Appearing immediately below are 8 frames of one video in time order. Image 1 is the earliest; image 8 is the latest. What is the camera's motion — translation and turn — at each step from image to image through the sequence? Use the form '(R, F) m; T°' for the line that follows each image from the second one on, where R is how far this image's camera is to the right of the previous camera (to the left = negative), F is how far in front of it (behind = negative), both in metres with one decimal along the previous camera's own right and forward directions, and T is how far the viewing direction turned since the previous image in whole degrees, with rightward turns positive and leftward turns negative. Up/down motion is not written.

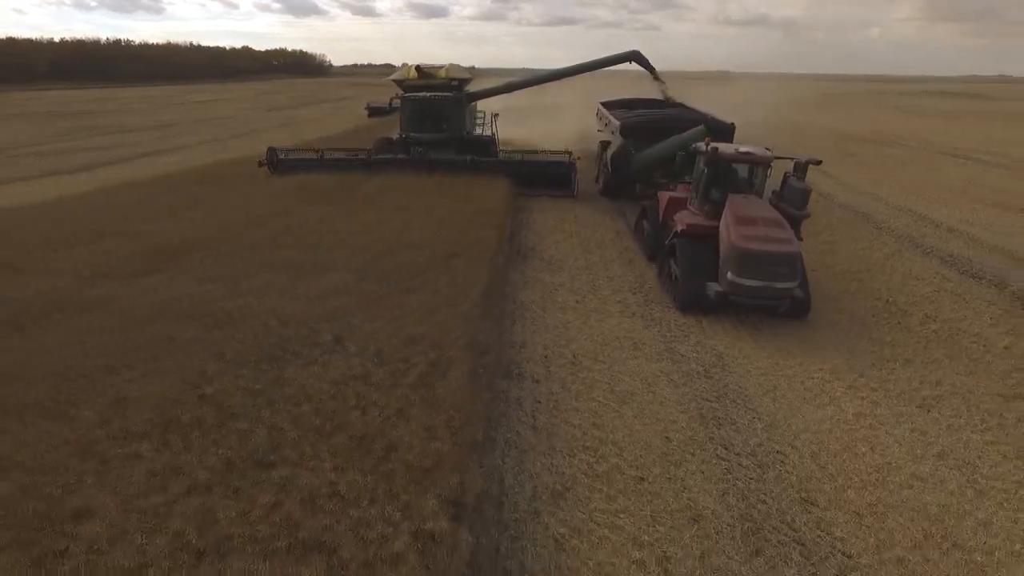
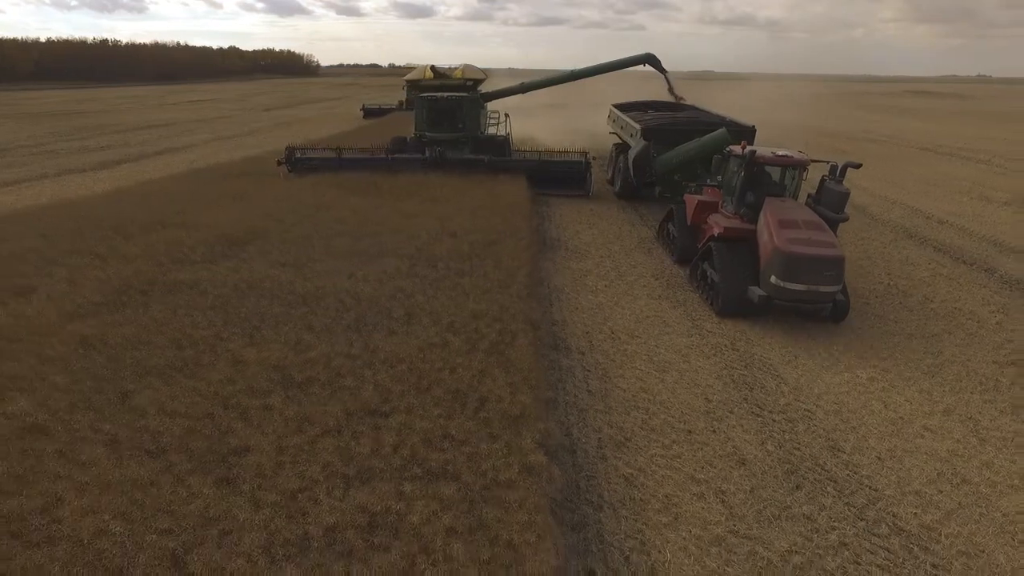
(-0.8, -0.8) m; +1°
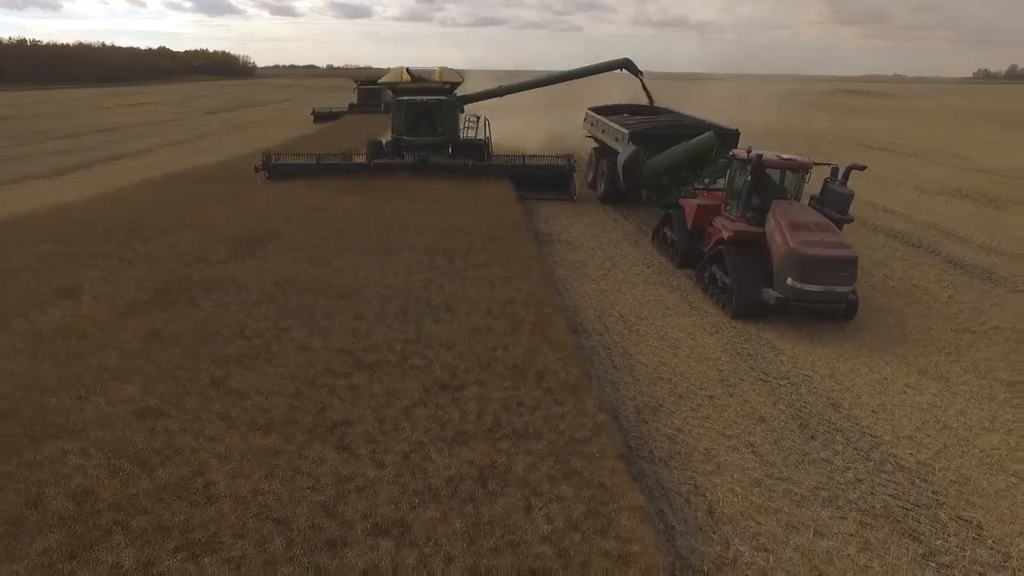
(-1.1, -0.6) m; +5°
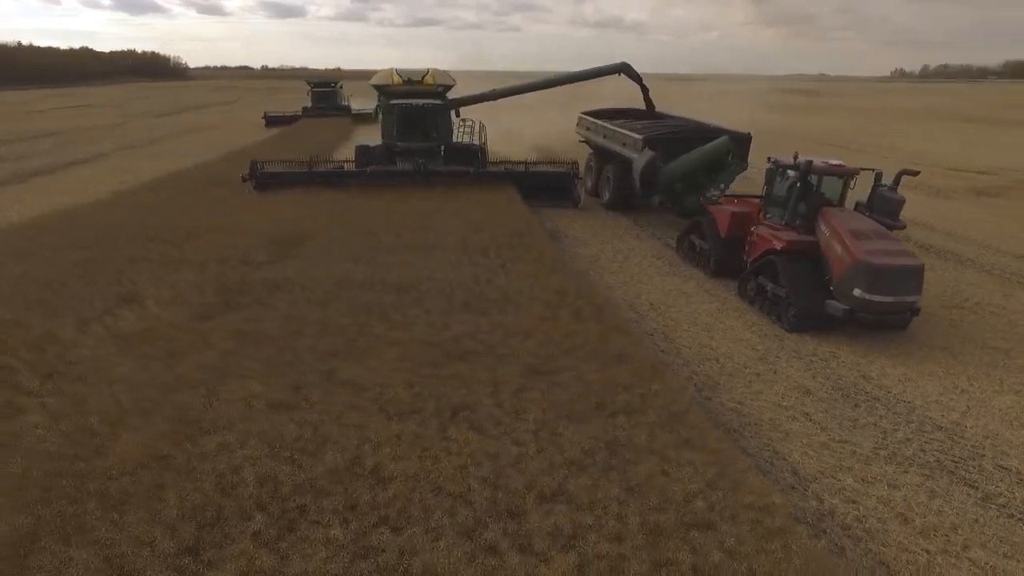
(-1.5, -0.3) m; +5°
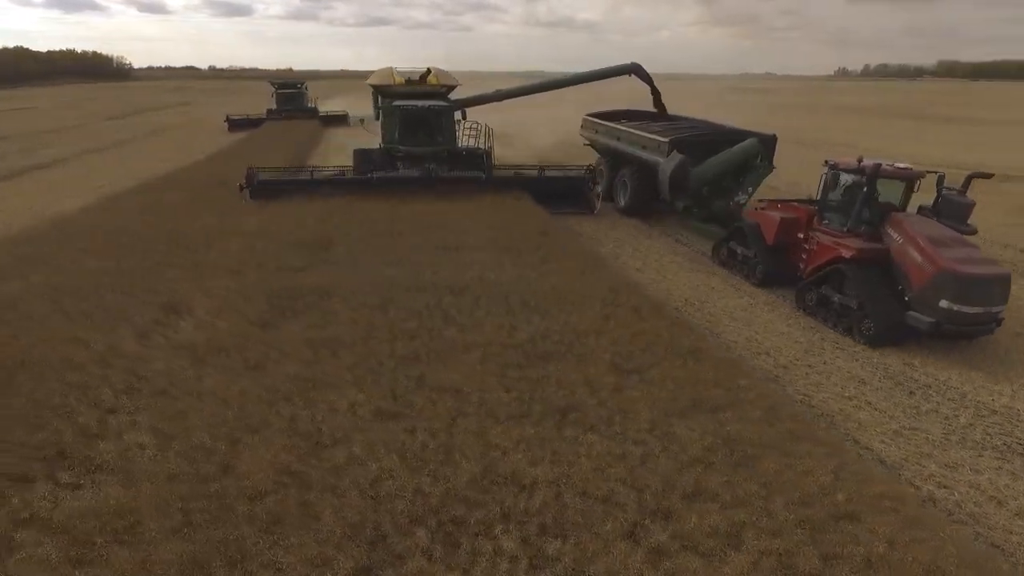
(-1.3, +0.1) m; +4°
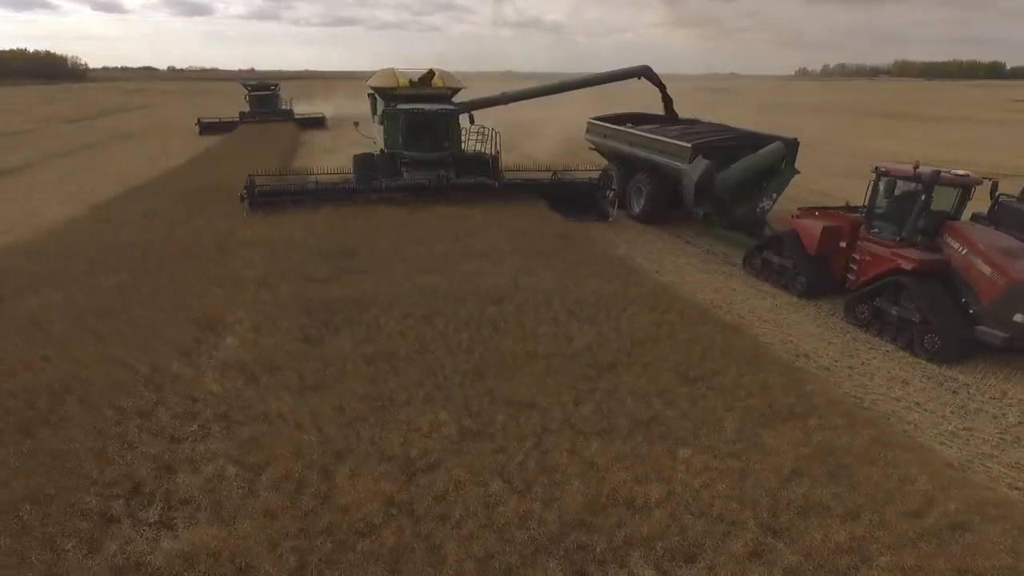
(-0.9, +0.2) m; +3°
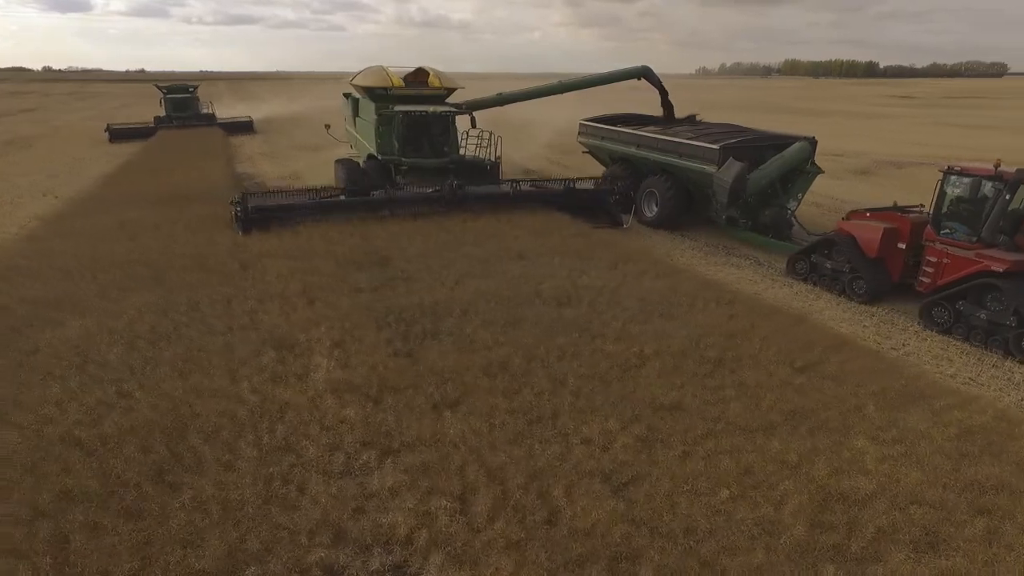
(-1.9, +0.4) m; +7°
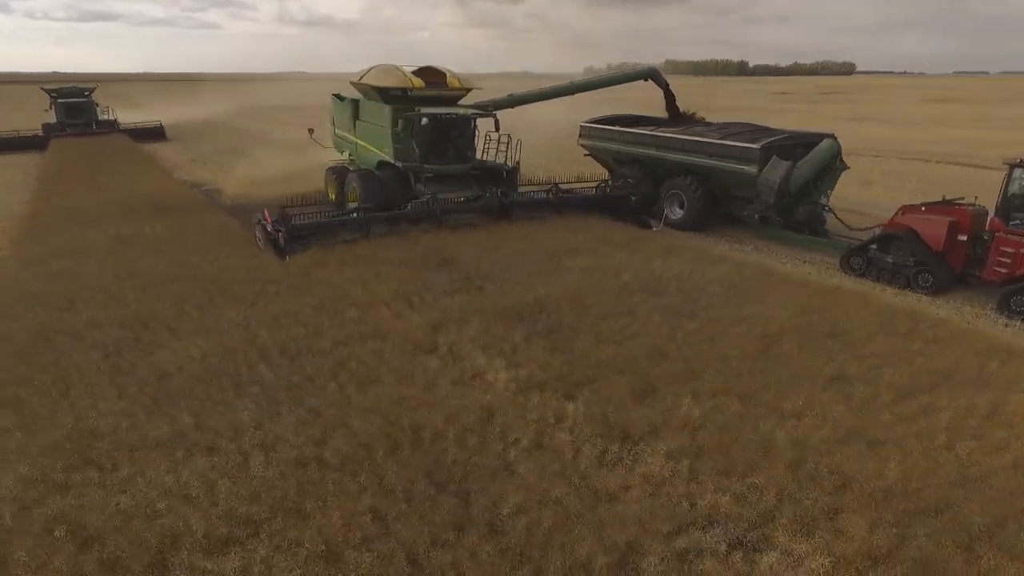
(-2.5, +0.1) m; +9°
